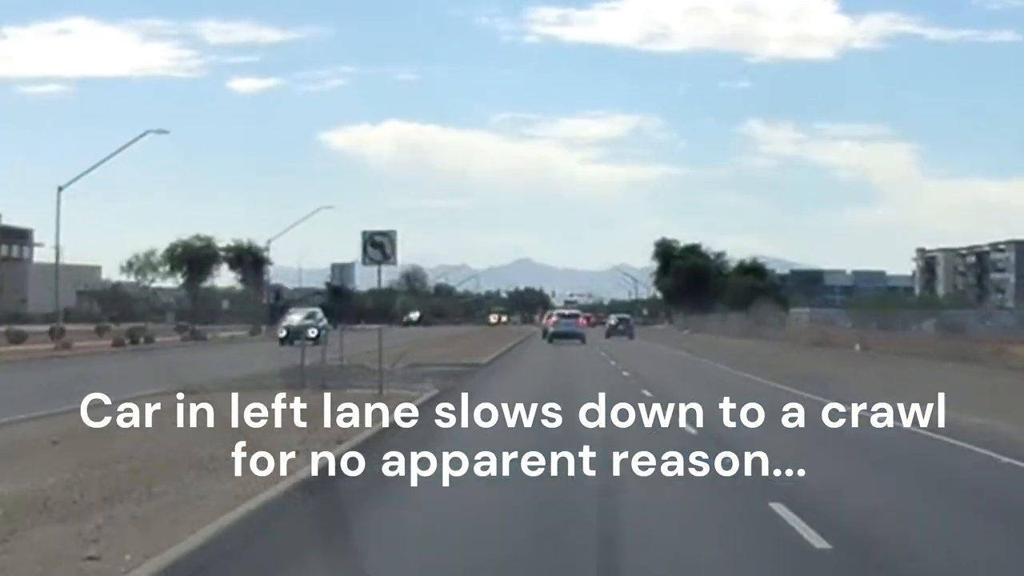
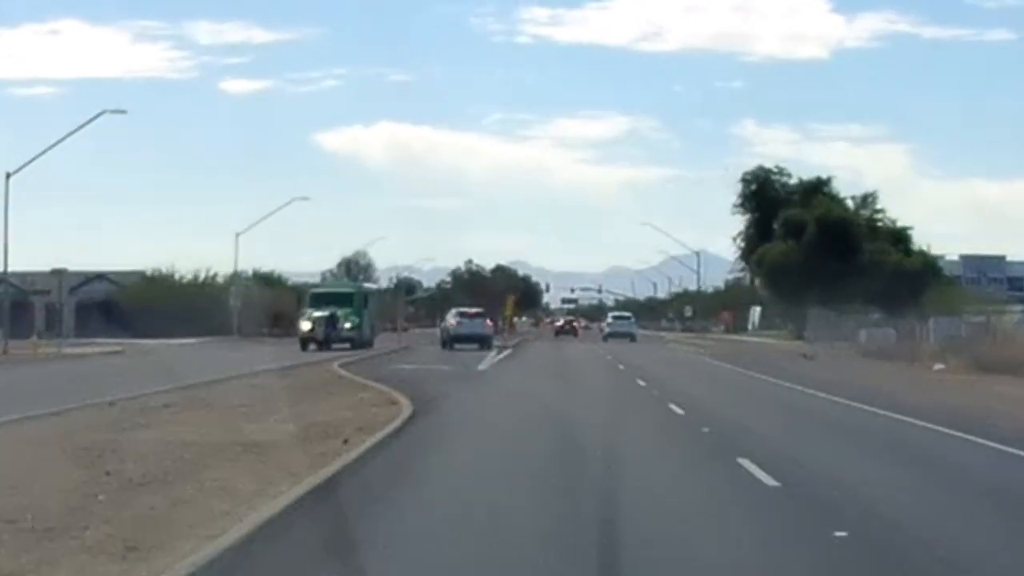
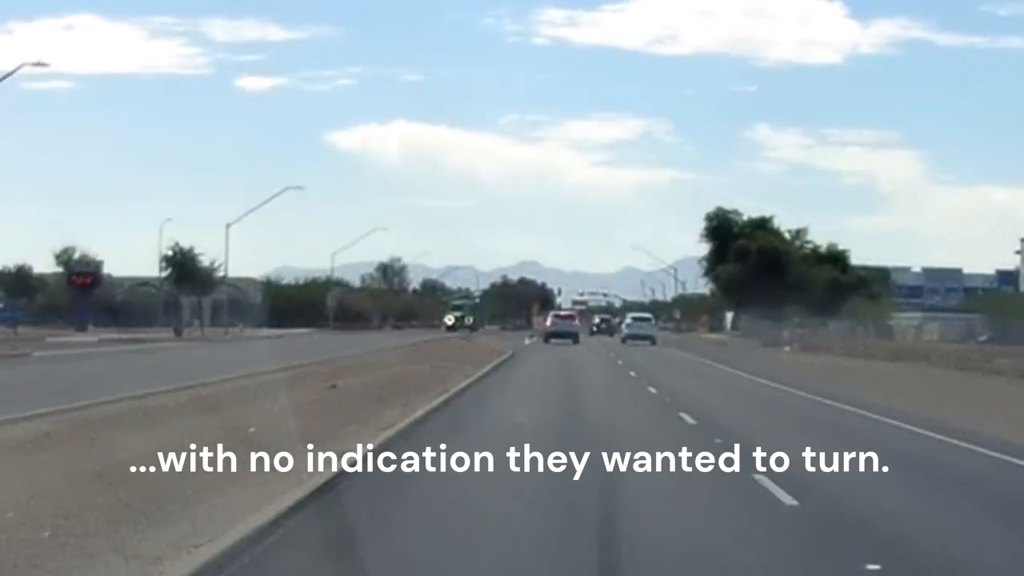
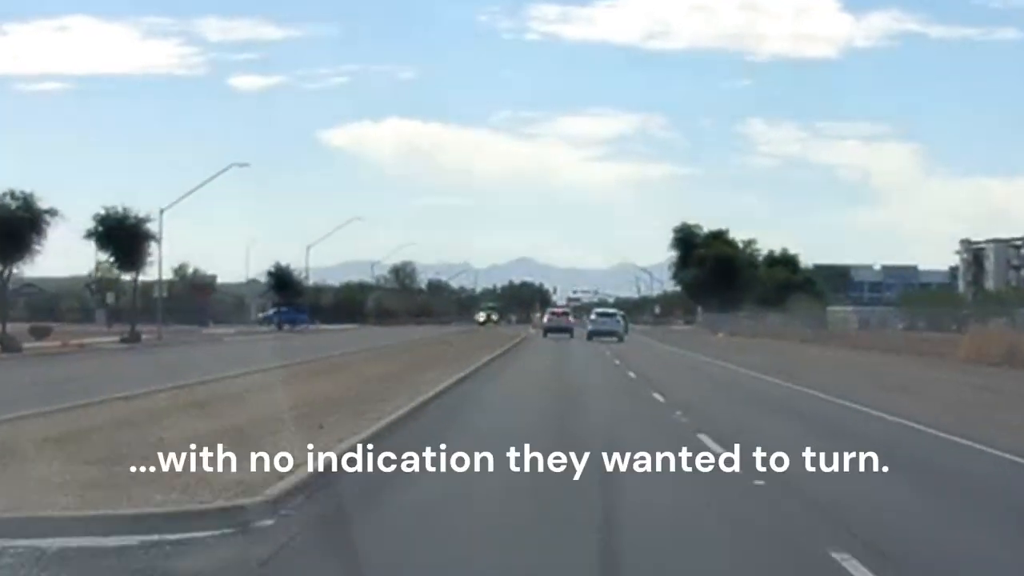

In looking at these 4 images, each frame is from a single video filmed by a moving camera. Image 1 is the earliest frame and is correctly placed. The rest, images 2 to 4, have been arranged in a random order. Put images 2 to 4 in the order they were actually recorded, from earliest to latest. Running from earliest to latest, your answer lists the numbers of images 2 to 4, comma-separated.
4, 3, 2
